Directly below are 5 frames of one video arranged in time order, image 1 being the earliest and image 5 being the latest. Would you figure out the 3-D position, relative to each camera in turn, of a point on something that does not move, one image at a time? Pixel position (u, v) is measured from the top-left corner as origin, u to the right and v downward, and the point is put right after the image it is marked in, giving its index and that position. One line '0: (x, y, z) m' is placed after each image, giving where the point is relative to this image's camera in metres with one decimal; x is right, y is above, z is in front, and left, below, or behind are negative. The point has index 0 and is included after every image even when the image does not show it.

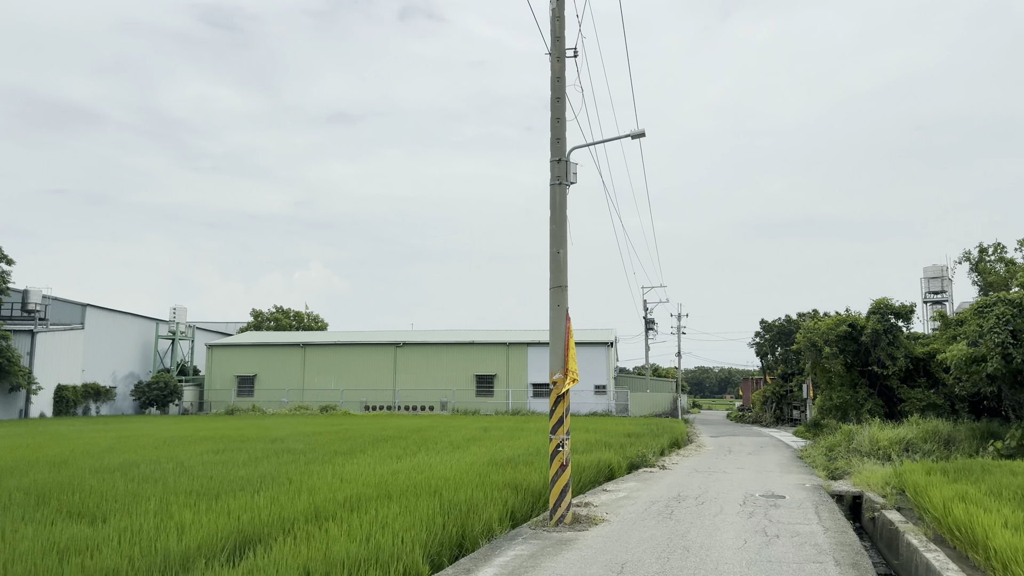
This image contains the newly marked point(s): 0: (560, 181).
0: (+0.7, +1.5, +9.5) m
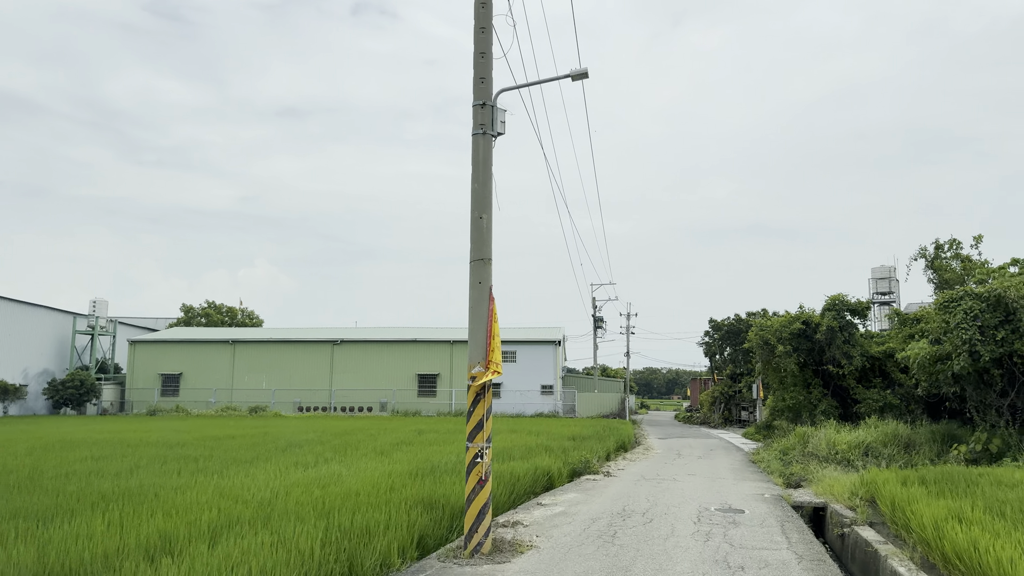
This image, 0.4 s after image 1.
0: (-0.3, +1.8, +7.7) m
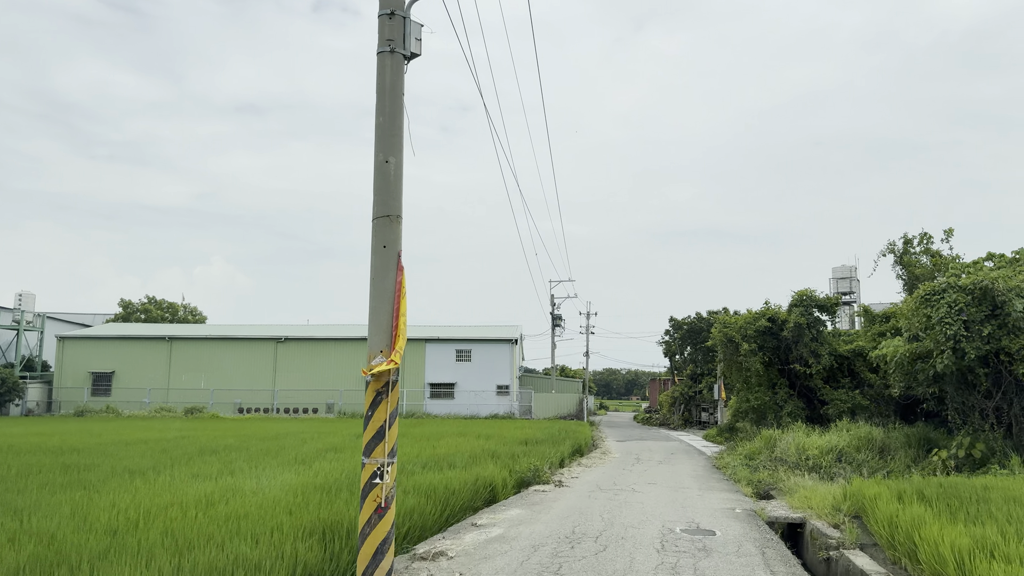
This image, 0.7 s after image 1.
0: (-1.0, +2.1, +5.9) m
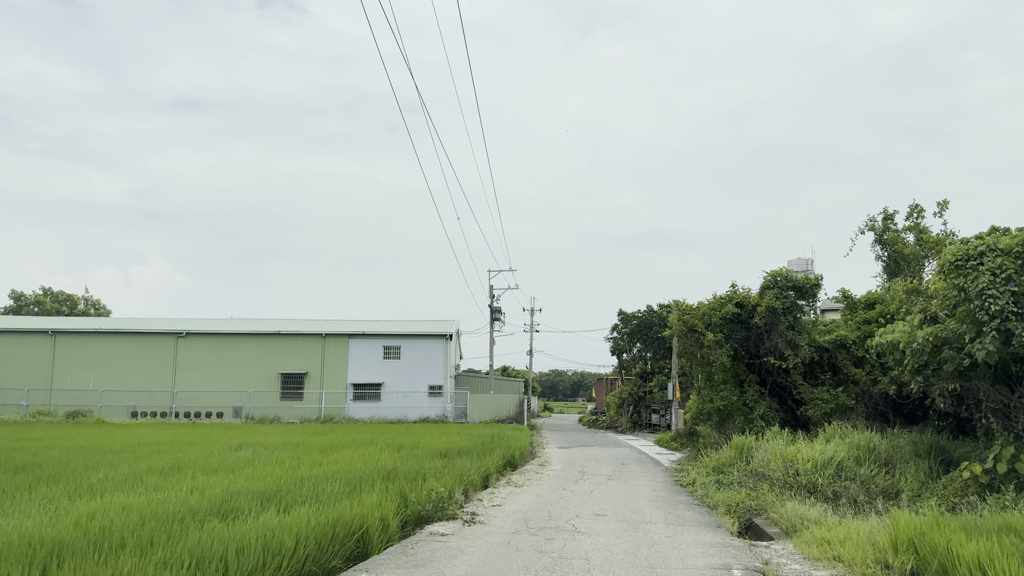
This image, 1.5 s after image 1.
0: (-1.9, +2.7, +1.8) m
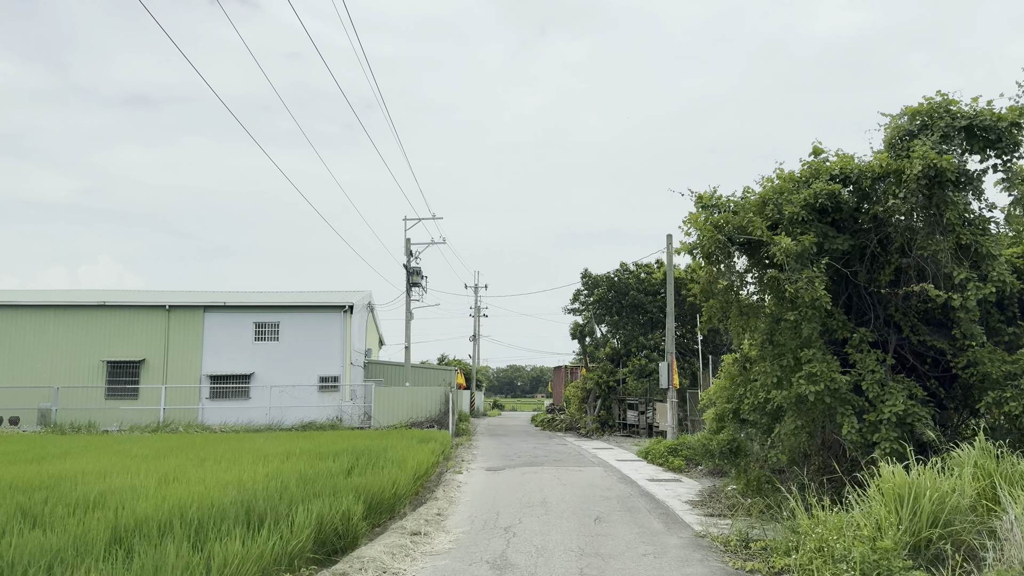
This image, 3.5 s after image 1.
0: (-2.9, +4.5, -8.4) m
